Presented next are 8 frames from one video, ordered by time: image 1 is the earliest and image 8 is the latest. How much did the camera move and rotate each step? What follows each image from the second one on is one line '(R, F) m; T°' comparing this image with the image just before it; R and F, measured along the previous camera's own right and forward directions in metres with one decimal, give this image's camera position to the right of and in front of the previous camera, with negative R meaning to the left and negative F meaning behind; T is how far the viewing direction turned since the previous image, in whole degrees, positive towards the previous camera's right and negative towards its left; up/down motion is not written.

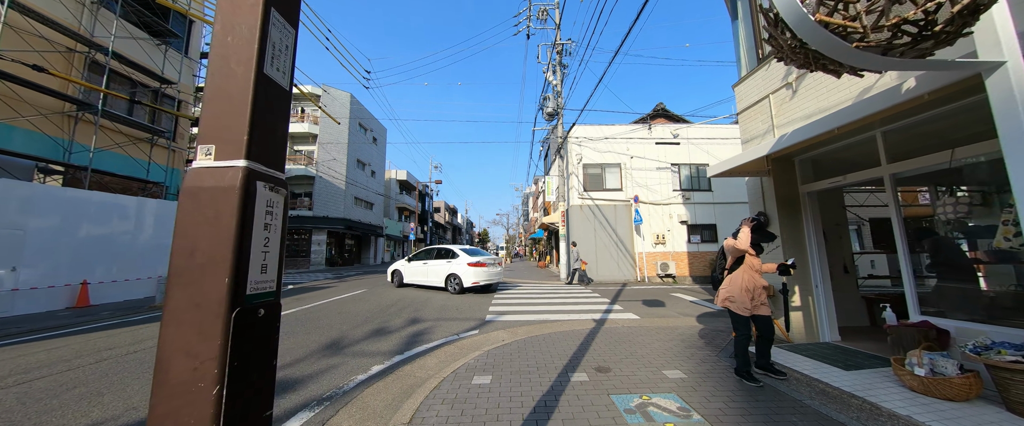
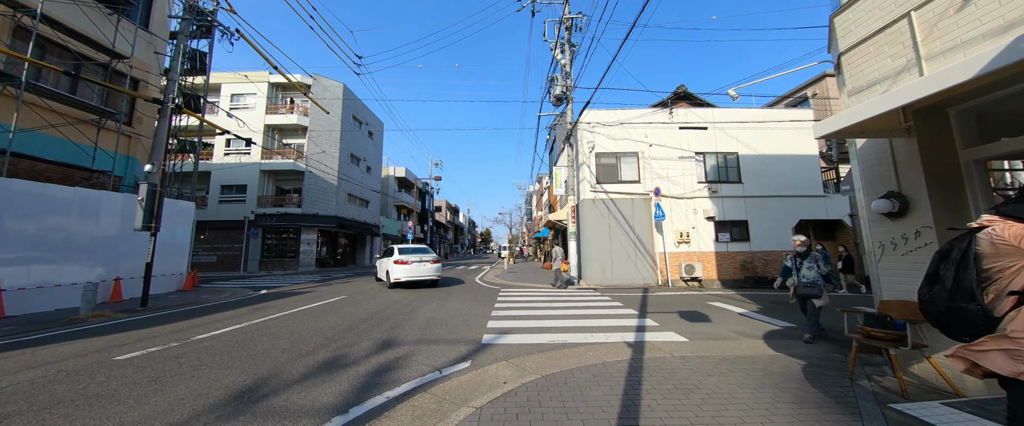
(0.0, +1.6) m; -1°
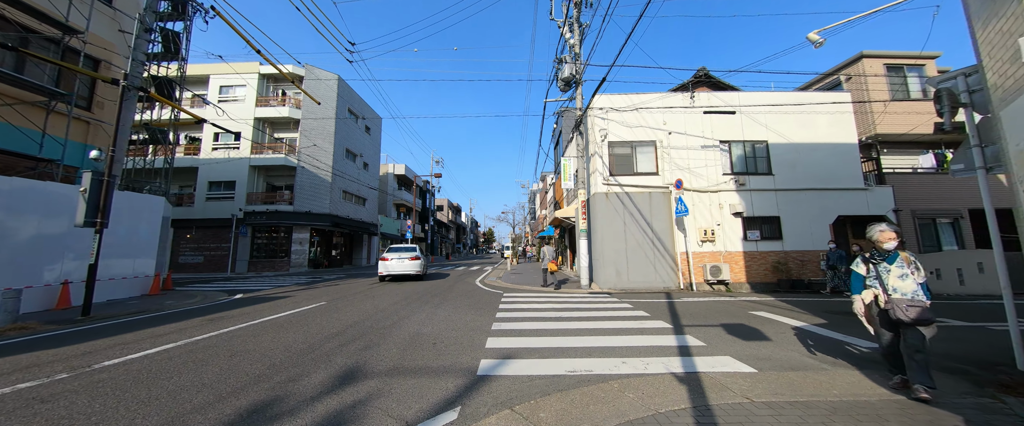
(0.0, +1.2) m; -1°
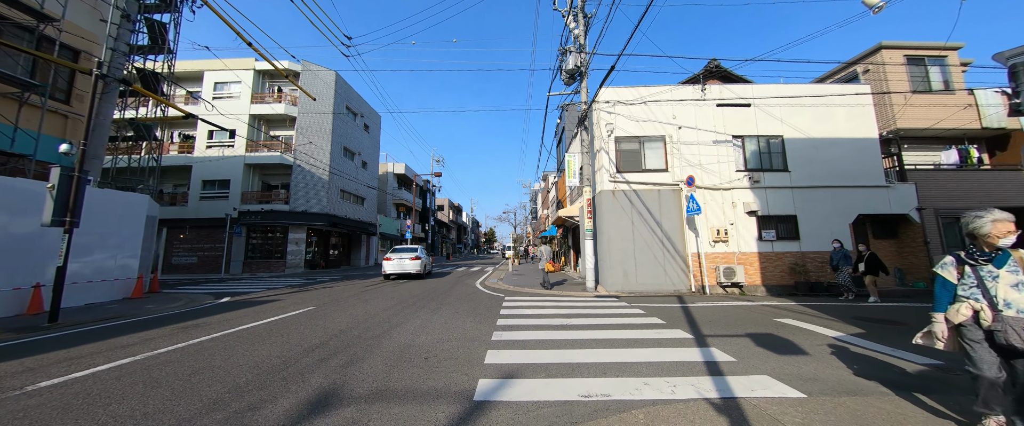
(0.0, +0.5) m; 0°
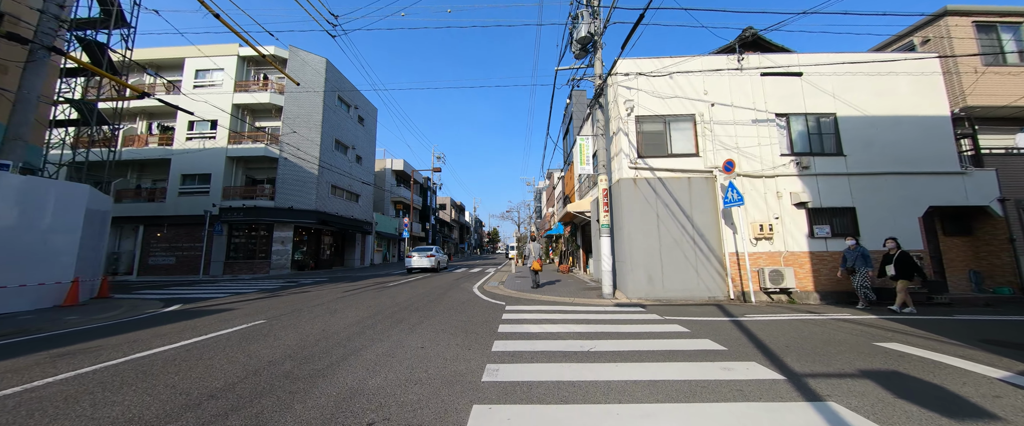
(0.0, +1.6) m; -1°
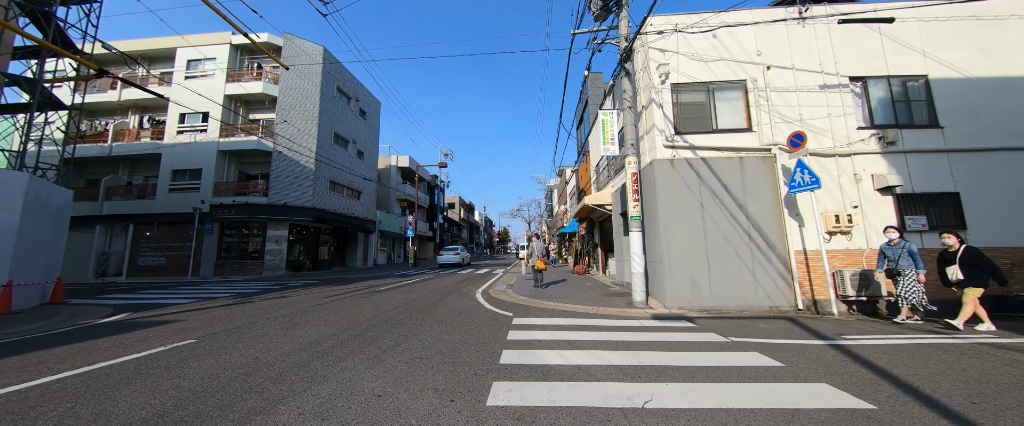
(0.0, +1.5) m; -2°
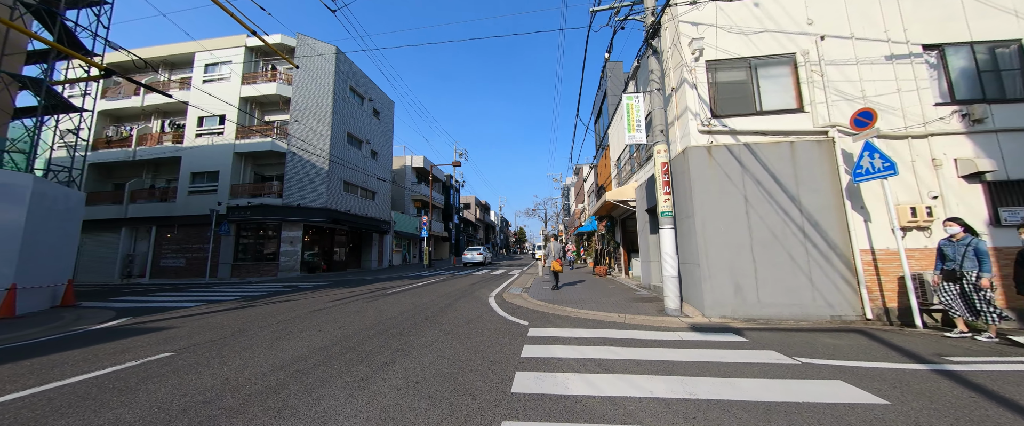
(0.0, +0.7) m; -3°
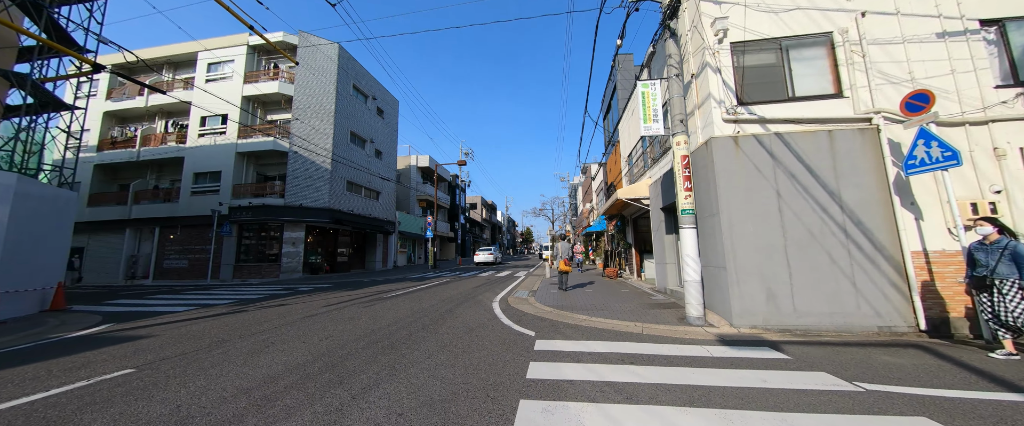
(0.0, +0.5) m; -1°
